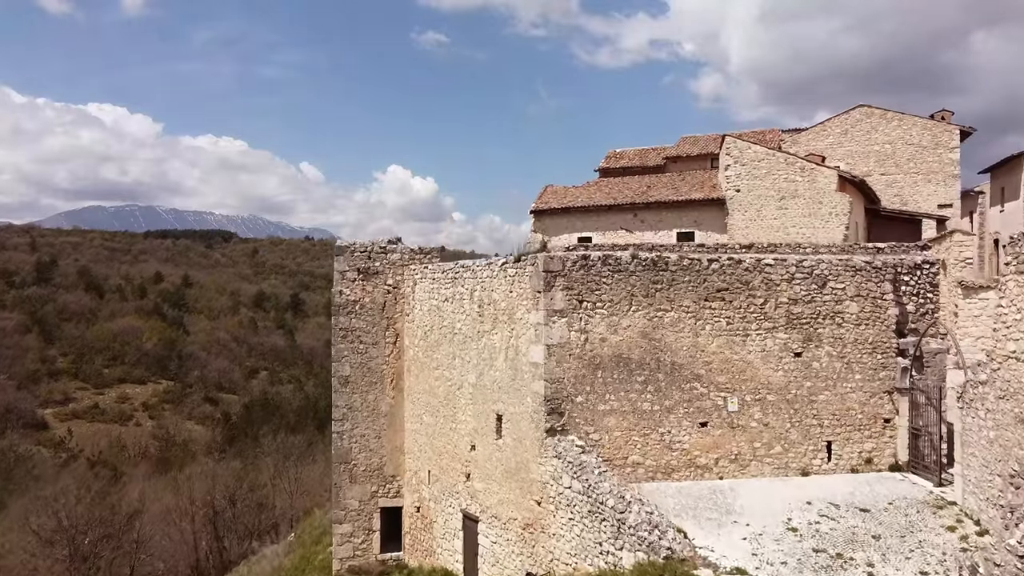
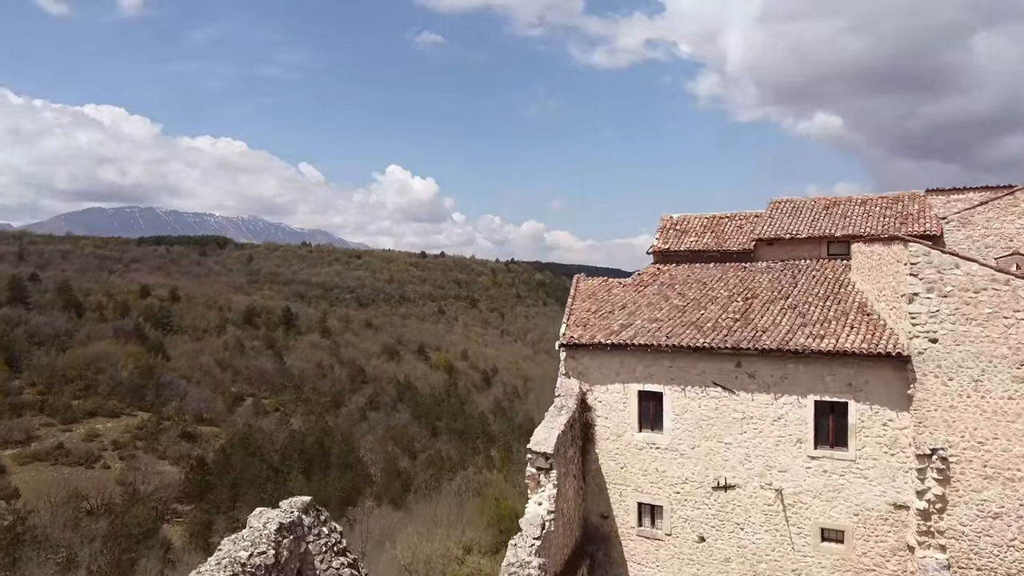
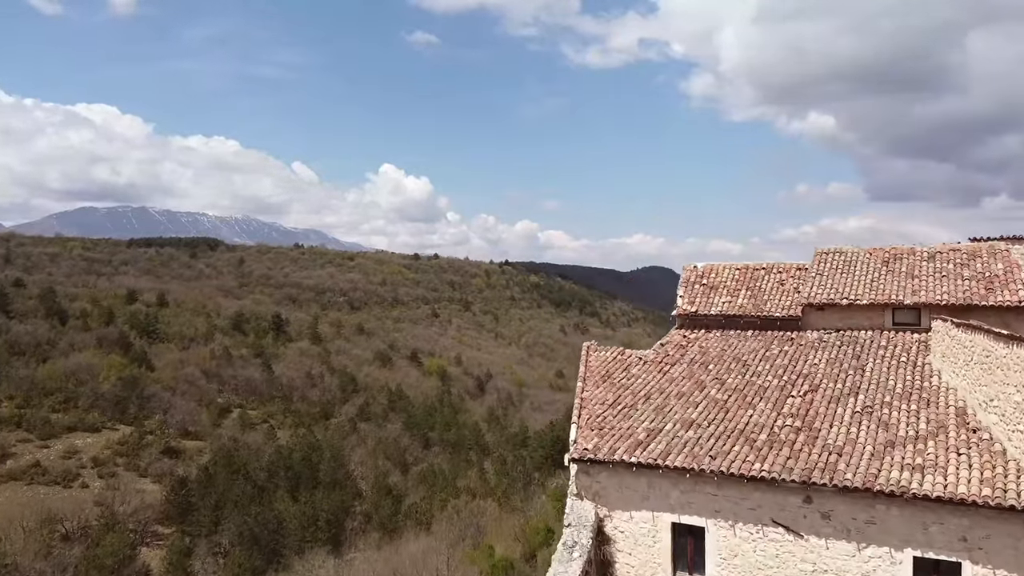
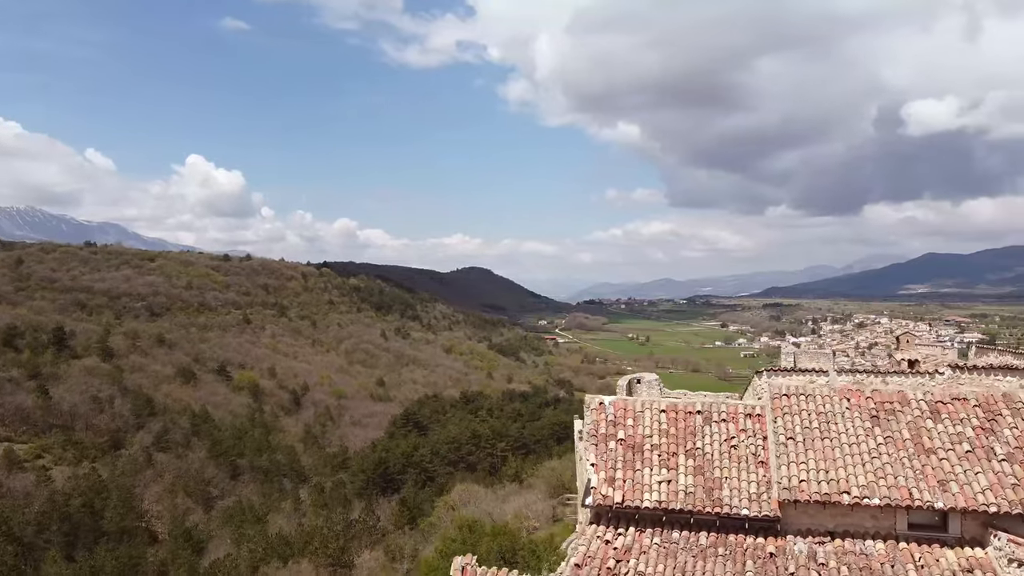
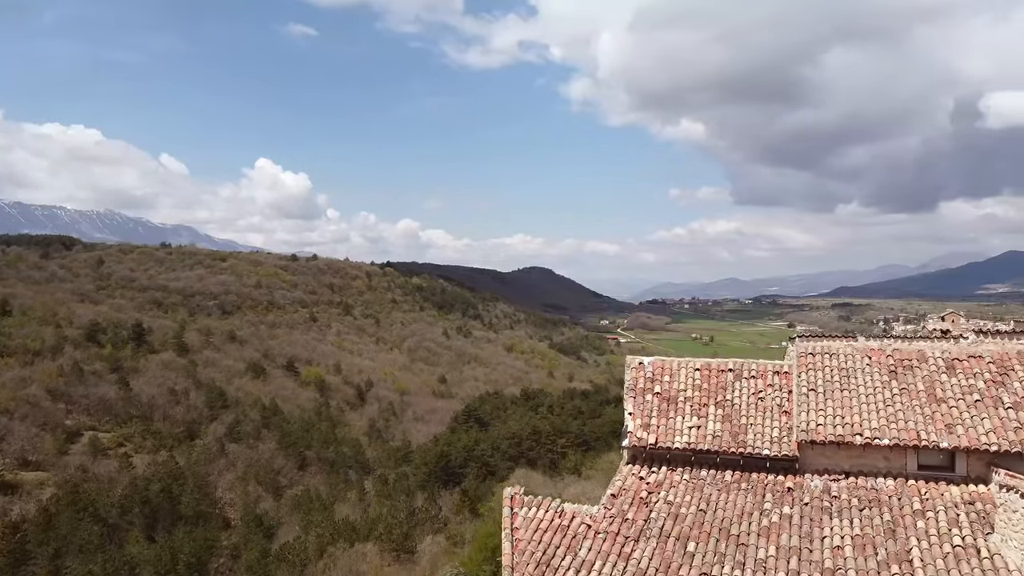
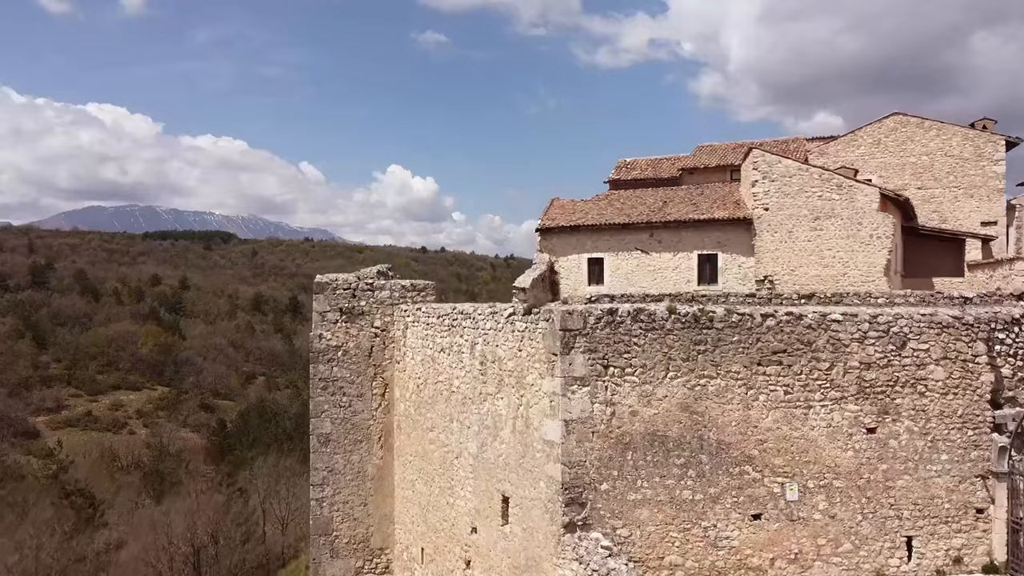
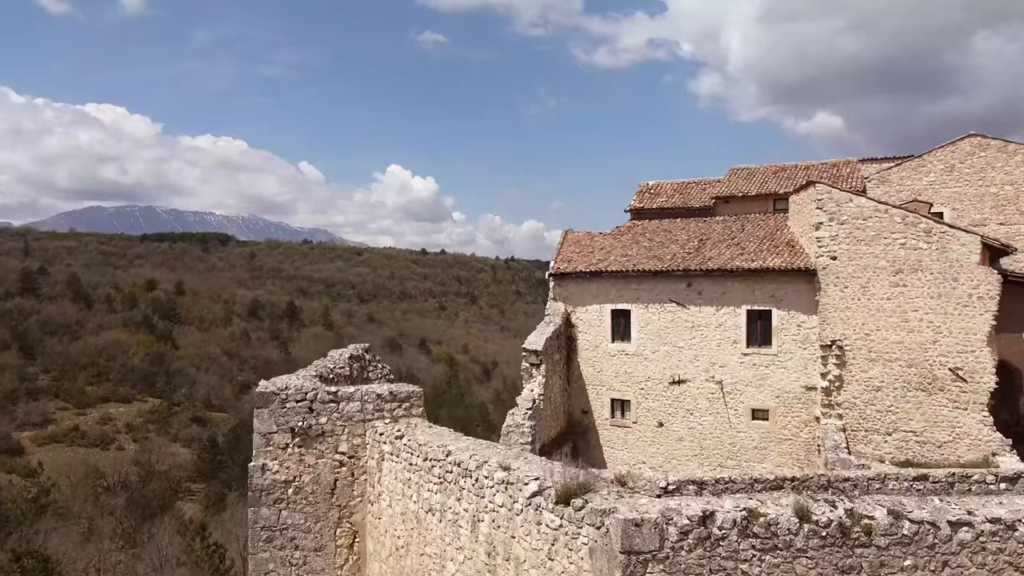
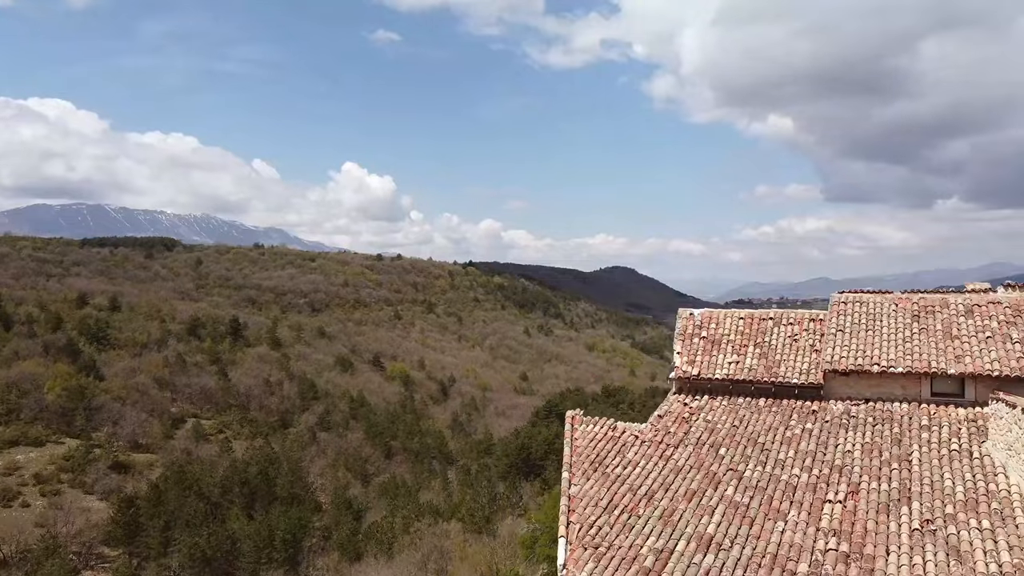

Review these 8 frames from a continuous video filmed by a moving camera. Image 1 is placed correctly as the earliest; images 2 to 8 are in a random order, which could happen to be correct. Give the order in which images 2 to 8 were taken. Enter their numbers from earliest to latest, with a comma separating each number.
6, 7, 2, 3, 8, 5, 4
